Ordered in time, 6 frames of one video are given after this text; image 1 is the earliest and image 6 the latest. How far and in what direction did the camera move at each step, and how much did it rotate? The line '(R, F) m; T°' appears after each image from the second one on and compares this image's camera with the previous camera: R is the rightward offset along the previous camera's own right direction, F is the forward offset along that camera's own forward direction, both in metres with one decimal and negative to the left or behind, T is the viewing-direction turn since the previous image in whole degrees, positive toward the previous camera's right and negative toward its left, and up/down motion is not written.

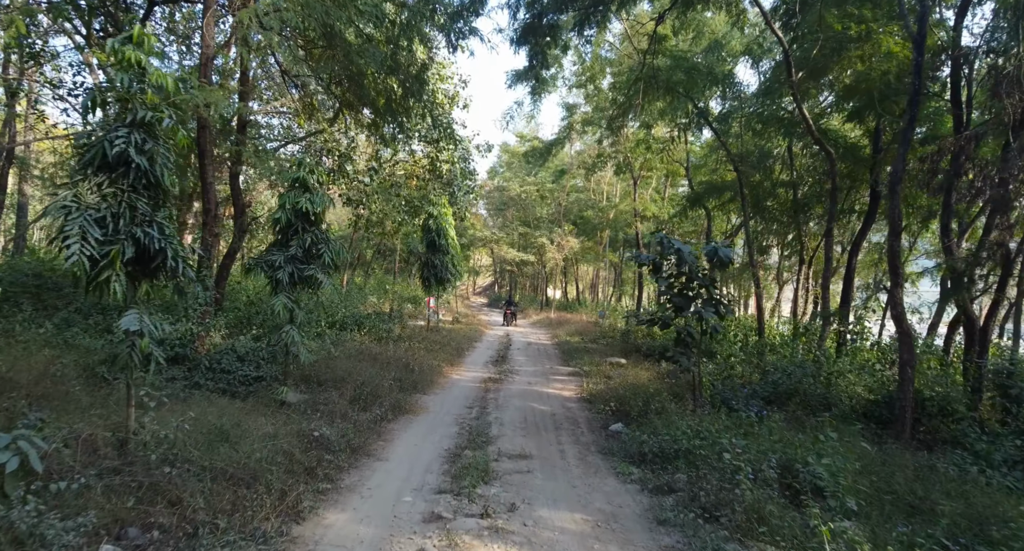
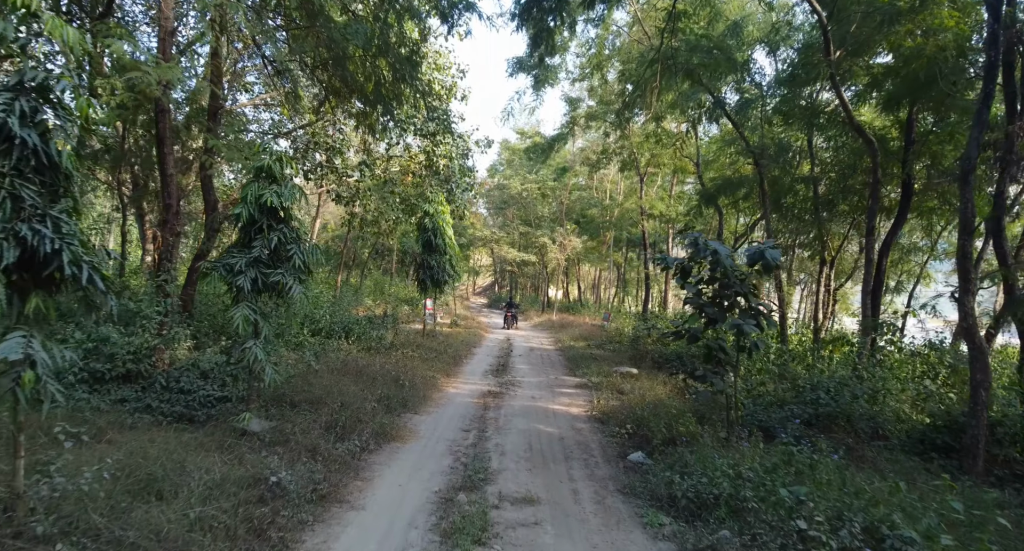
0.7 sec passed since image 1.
(0.0, +1.0) m; 0°
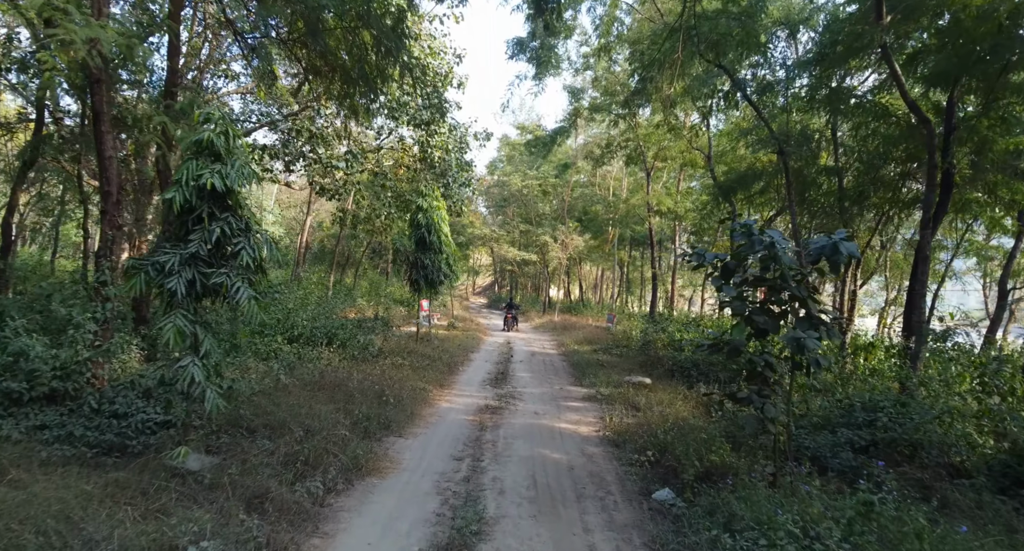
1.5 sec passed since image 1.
(0.0, +1.1) m; 0°
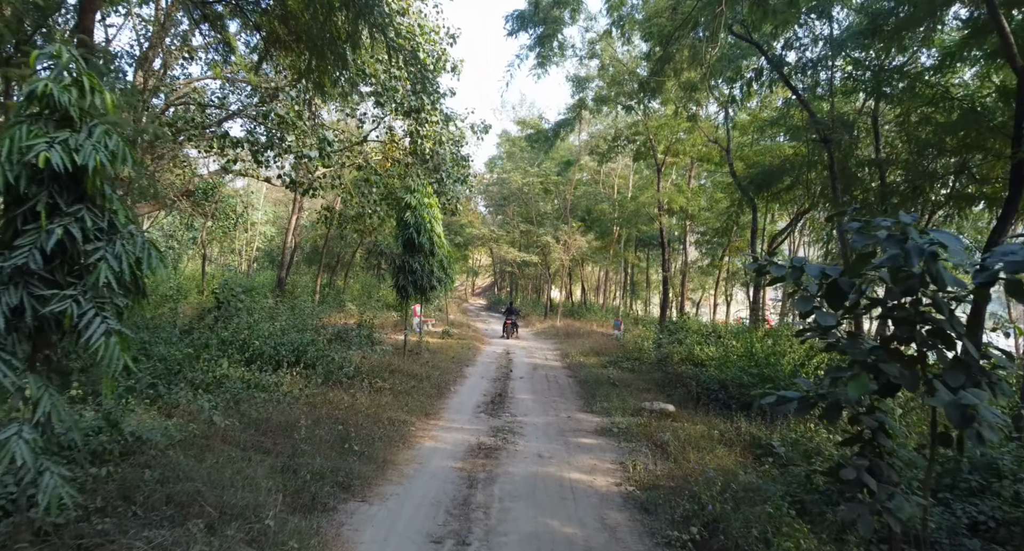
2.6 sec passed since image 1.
(0.0, +1.5) m; 0°
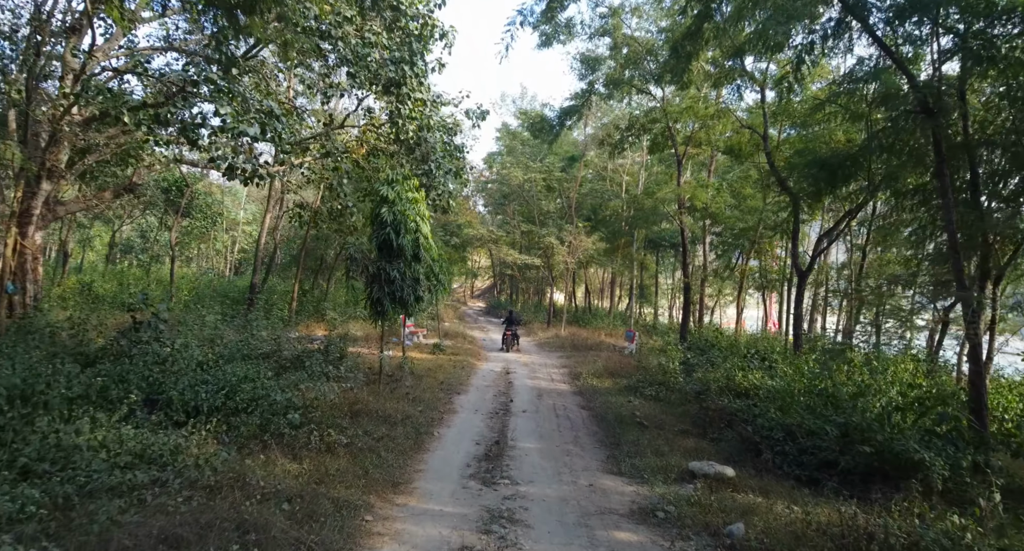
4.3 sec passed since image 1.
(0.0, +2.3) m; 0°
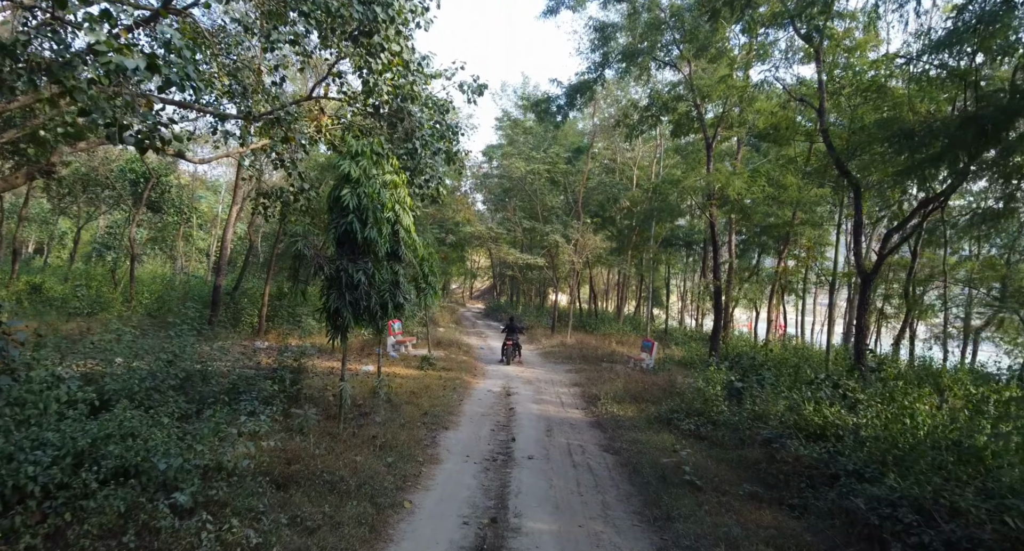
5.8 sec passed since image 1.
(0.0, +2.4) m; 0°
